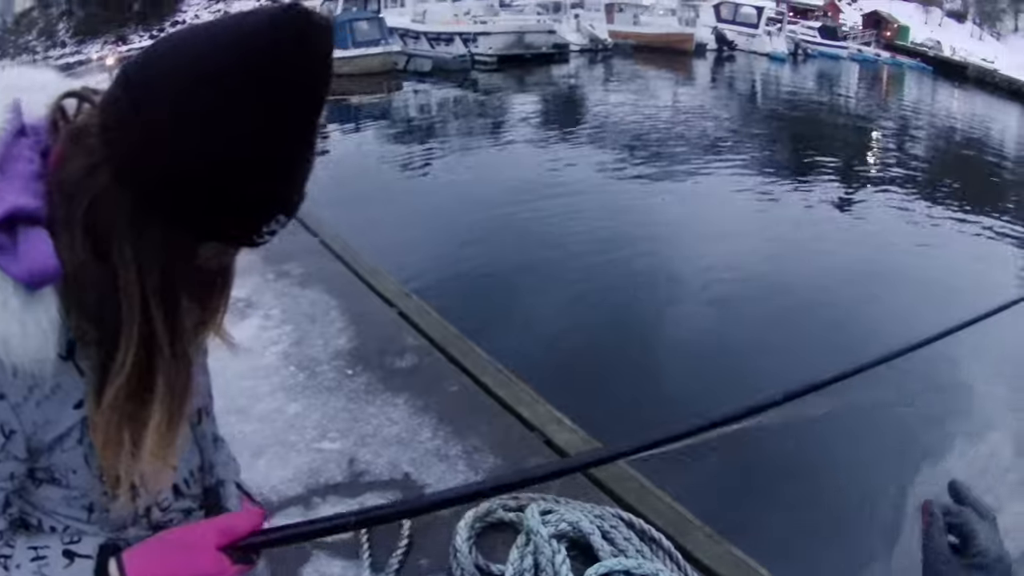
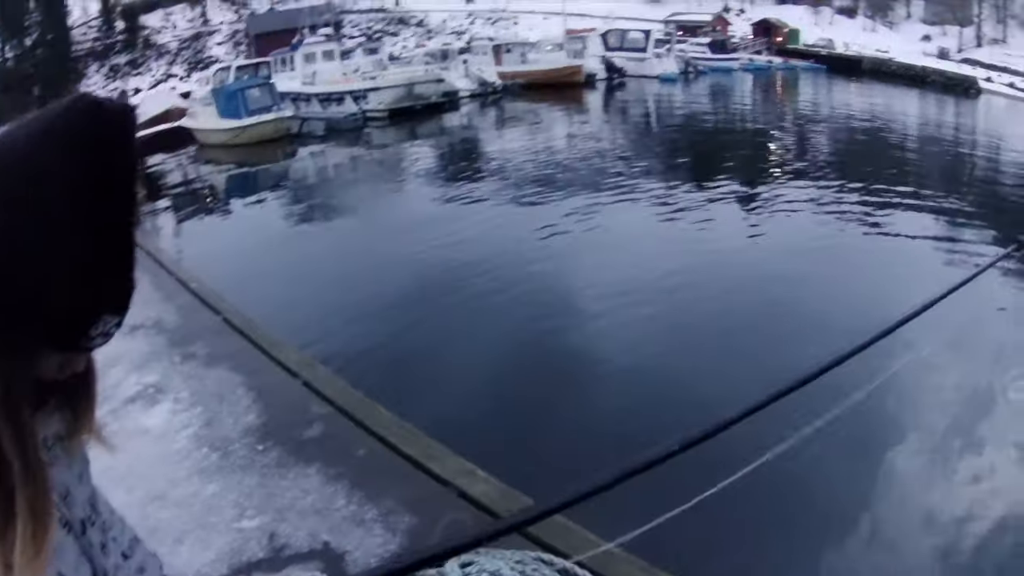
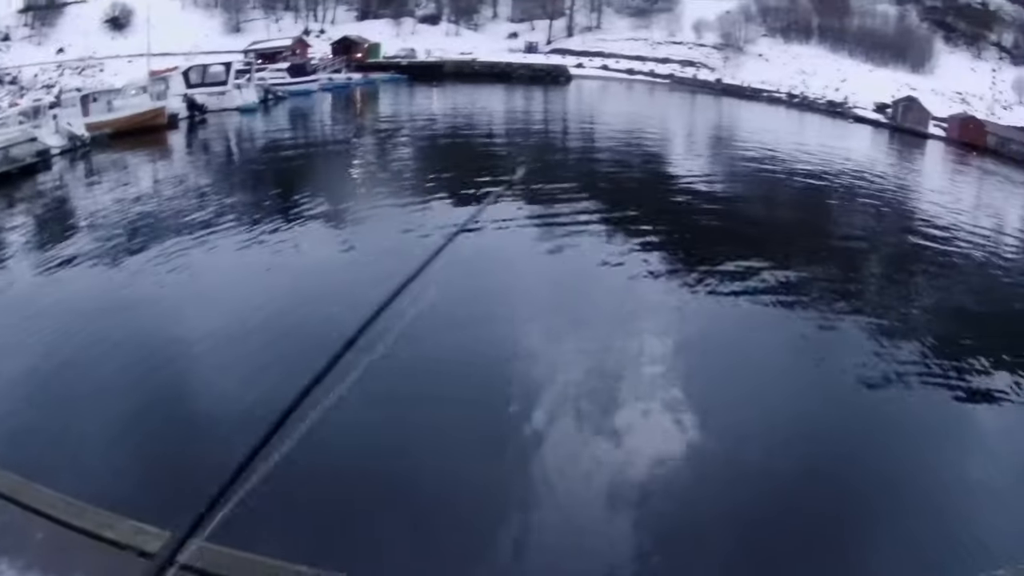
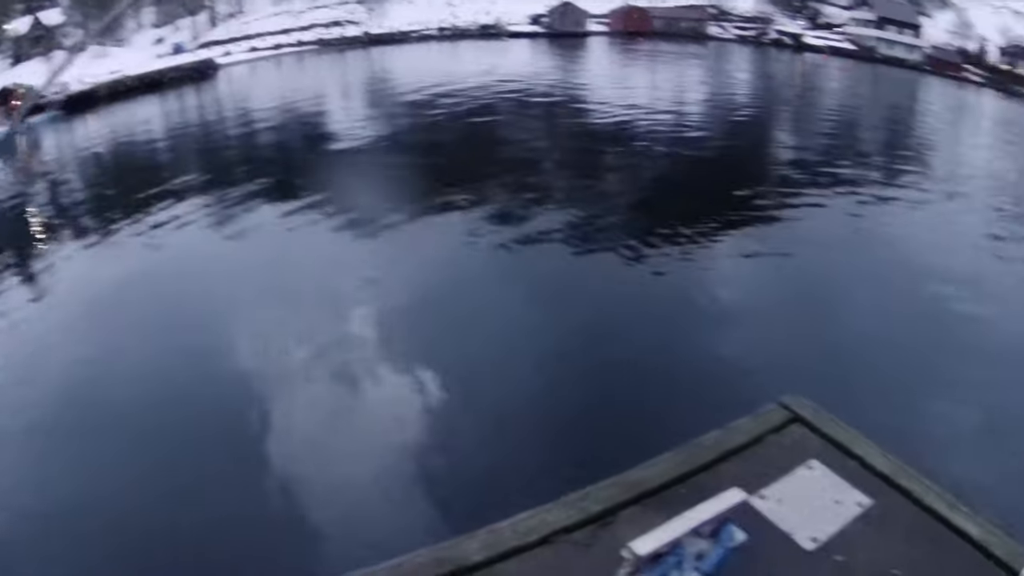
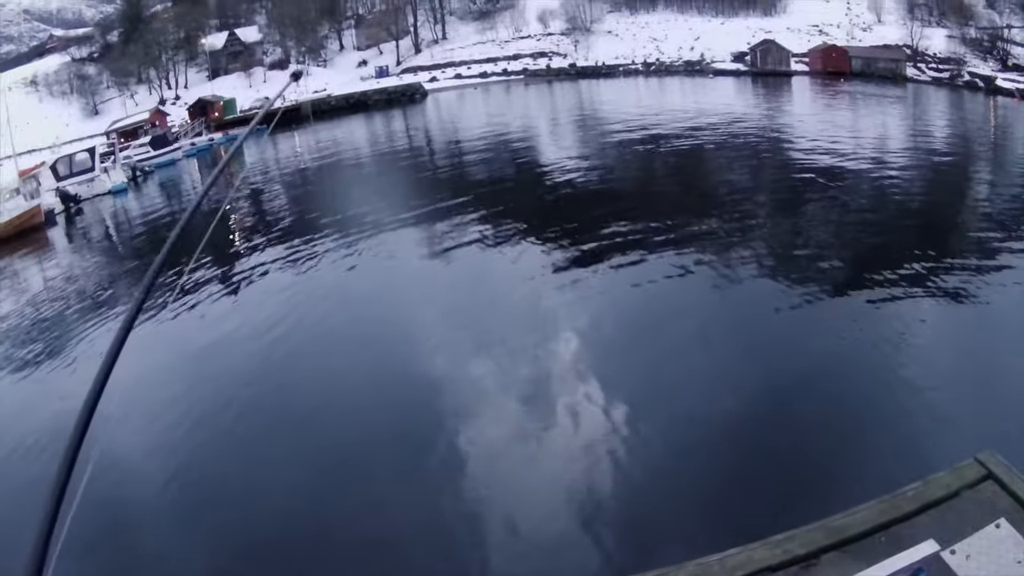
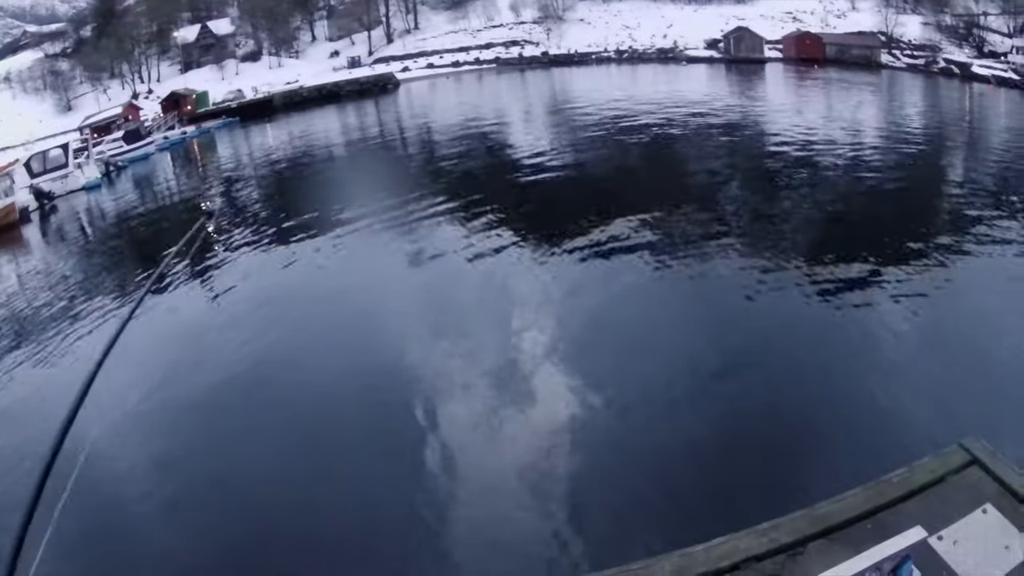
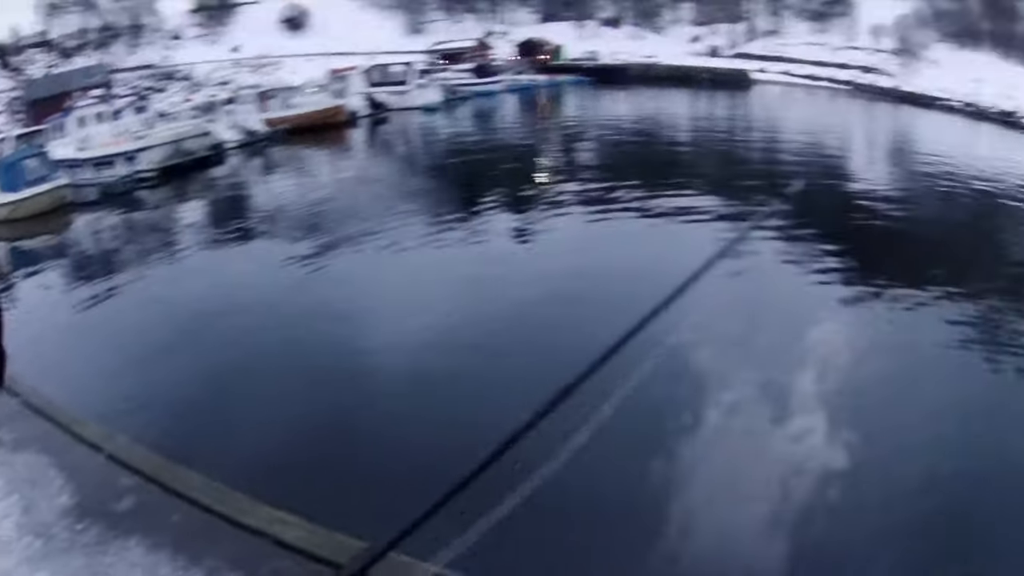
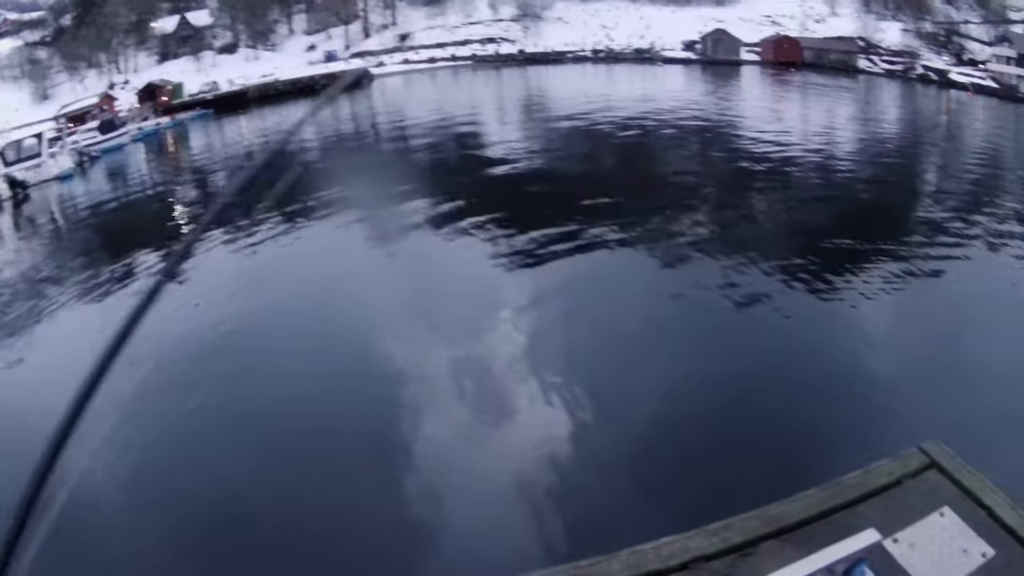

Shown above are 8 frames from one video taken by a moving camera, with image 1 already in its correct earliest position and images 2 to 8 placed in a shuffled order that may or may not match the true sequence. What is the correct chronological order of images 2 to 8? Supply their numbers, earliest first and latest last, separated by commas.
2, 7, 3, 6, 5, 8, 4
